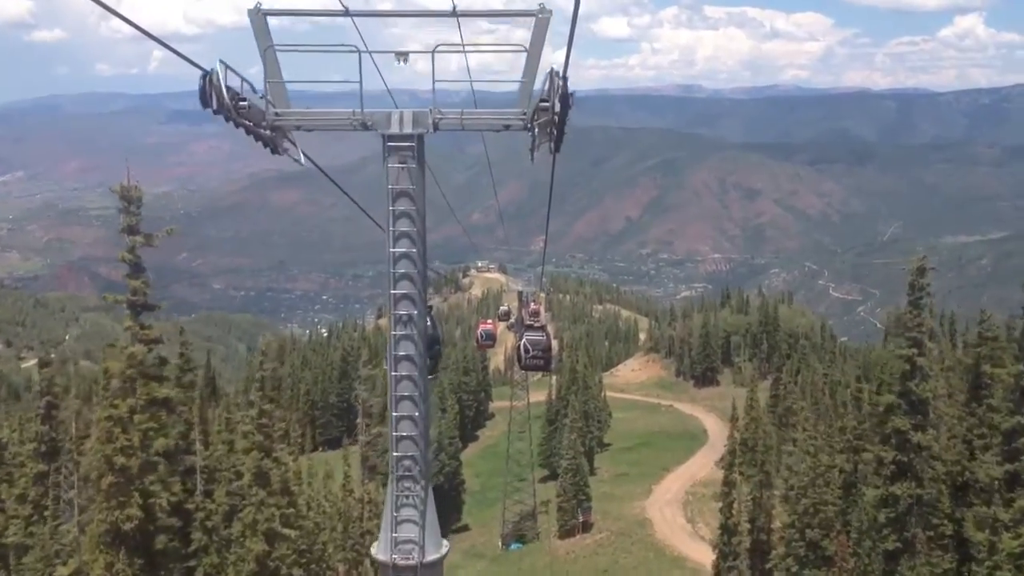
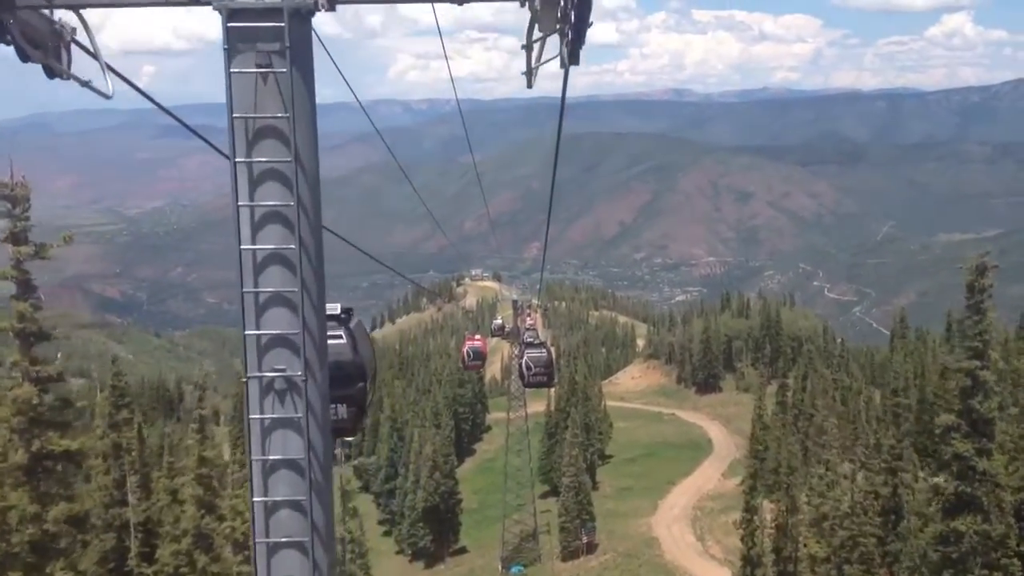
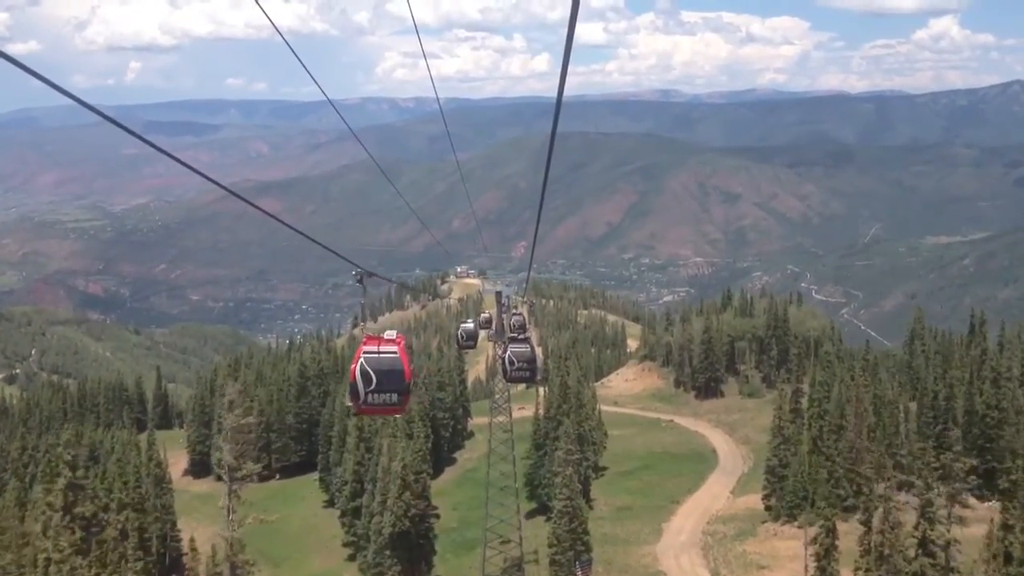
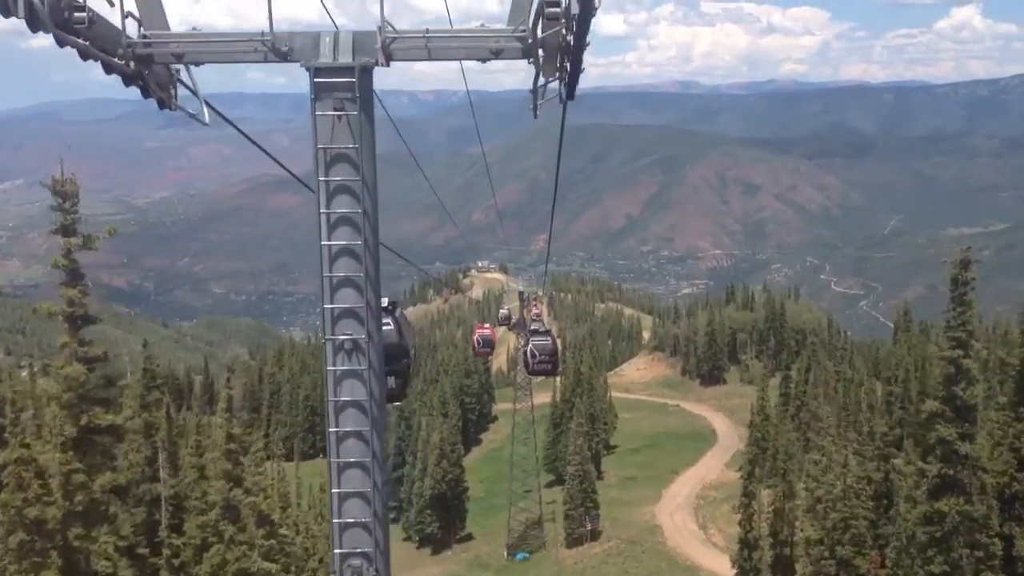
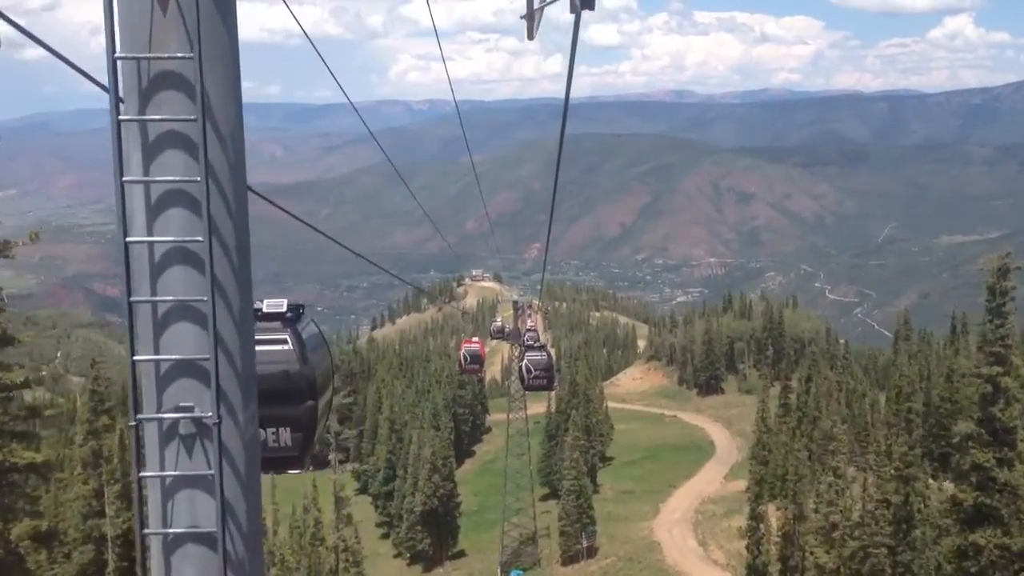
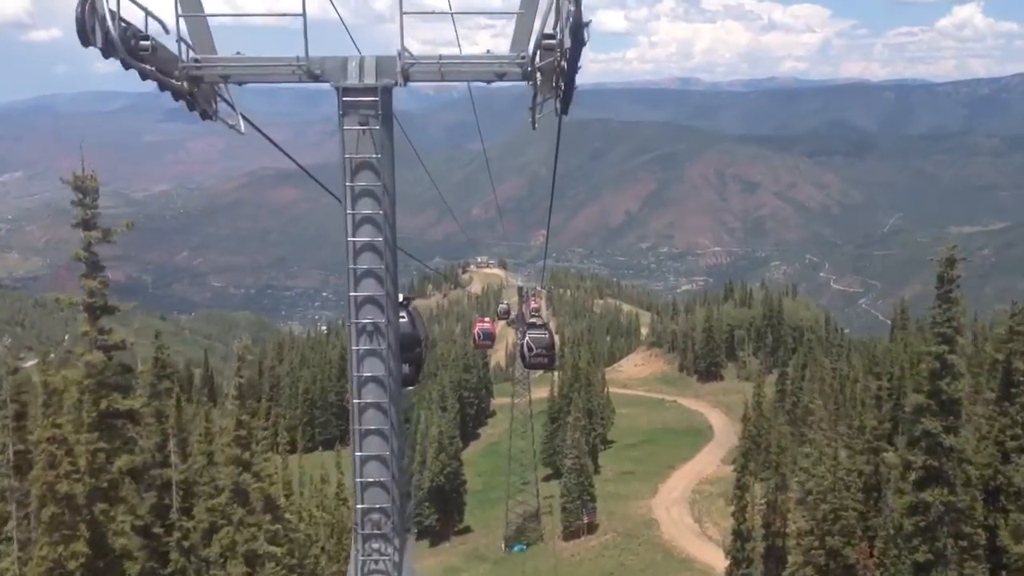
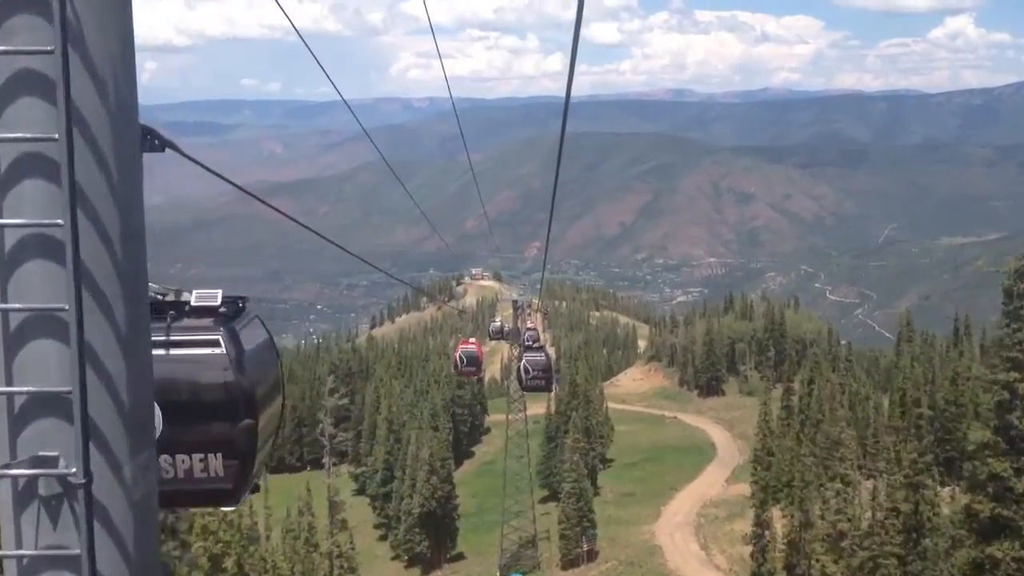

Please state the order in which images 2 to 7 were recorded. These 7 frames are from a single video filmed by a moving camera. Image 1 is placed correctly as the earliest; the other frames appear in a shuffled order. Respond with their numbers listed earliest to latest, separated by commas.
6, 4, 2, 5, 7, 3
